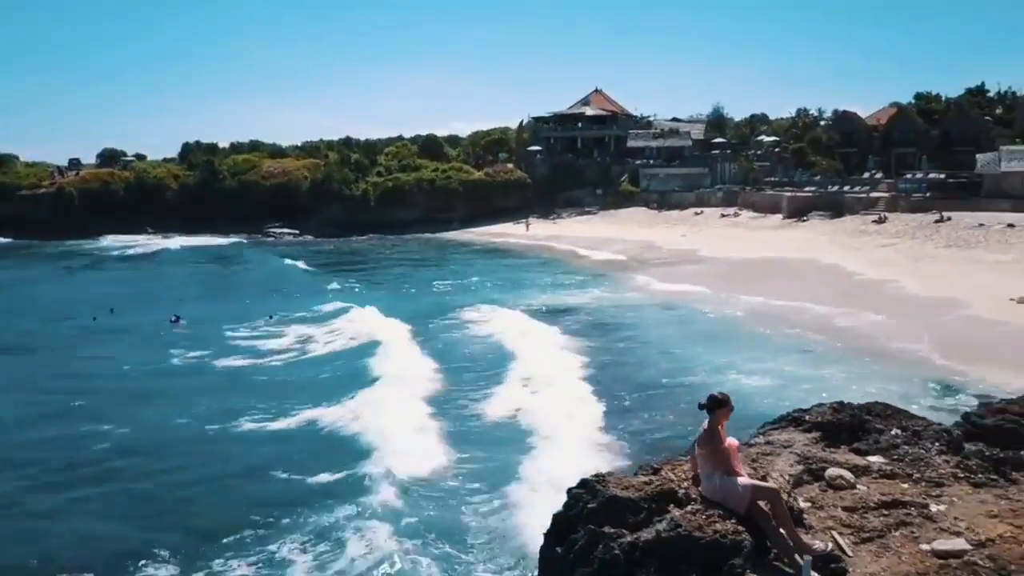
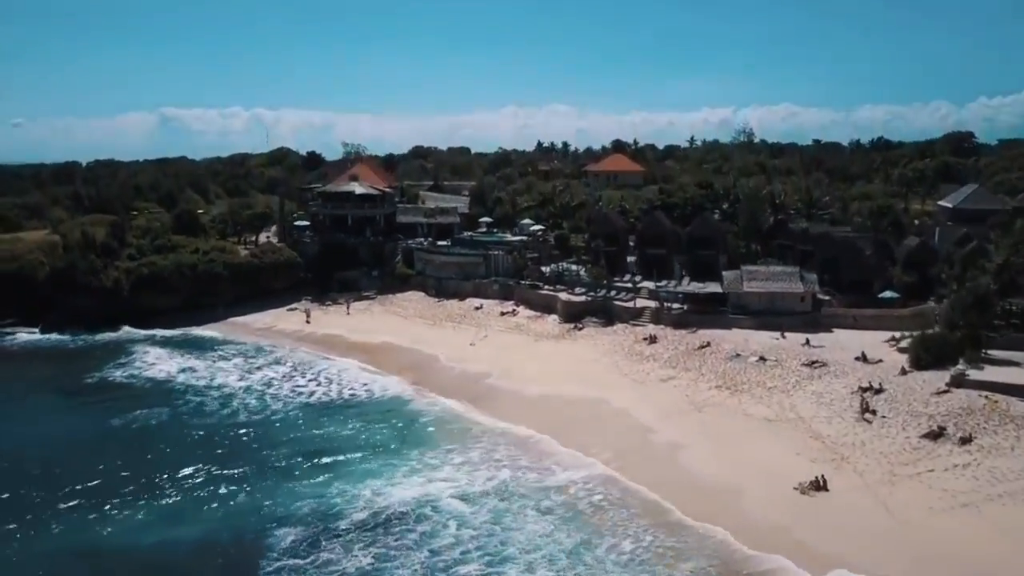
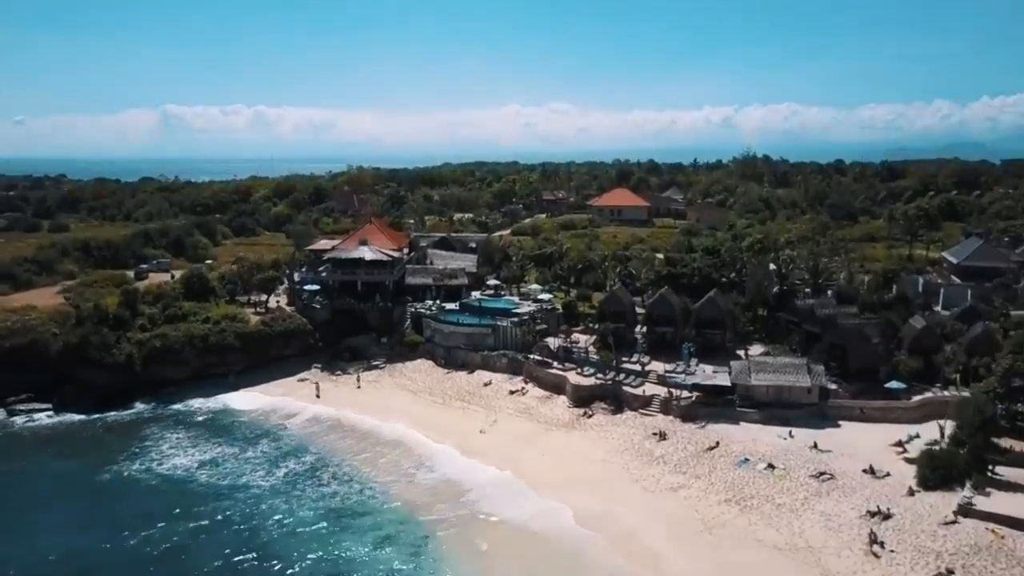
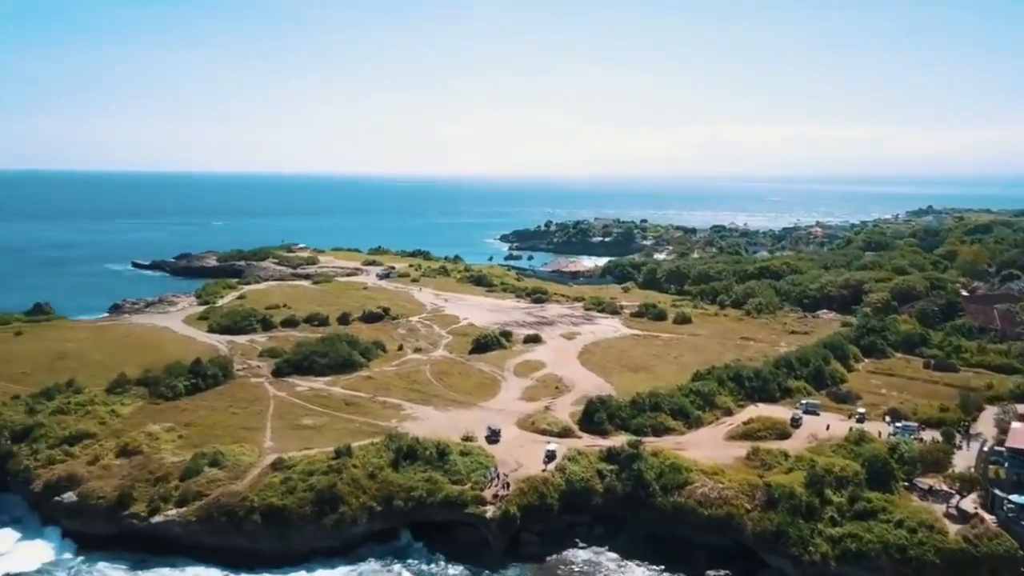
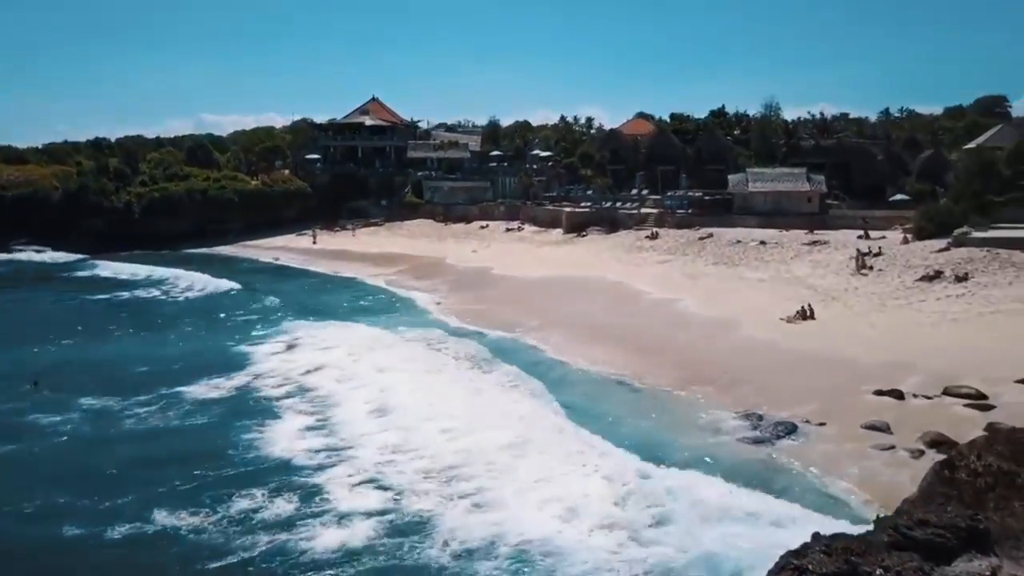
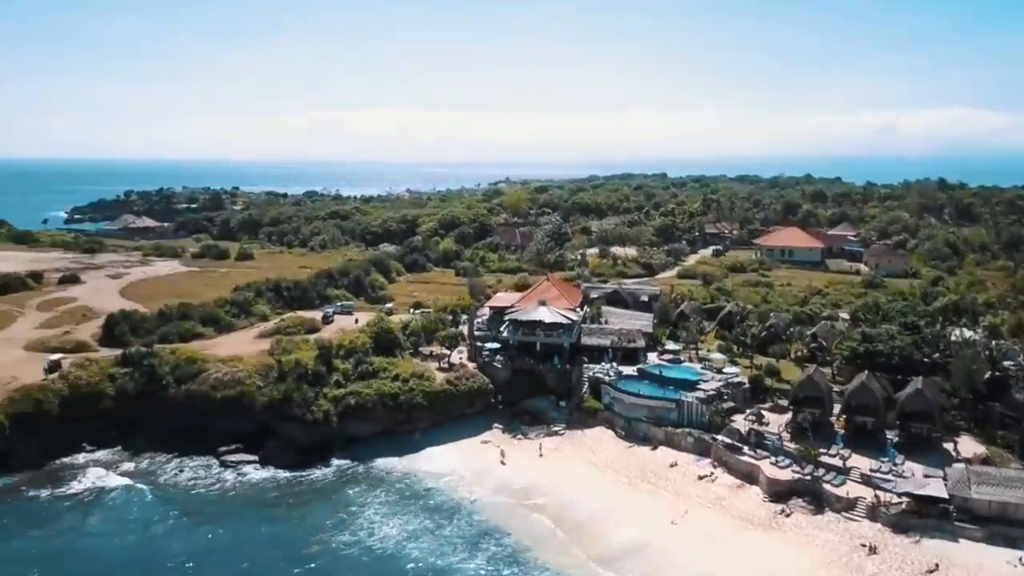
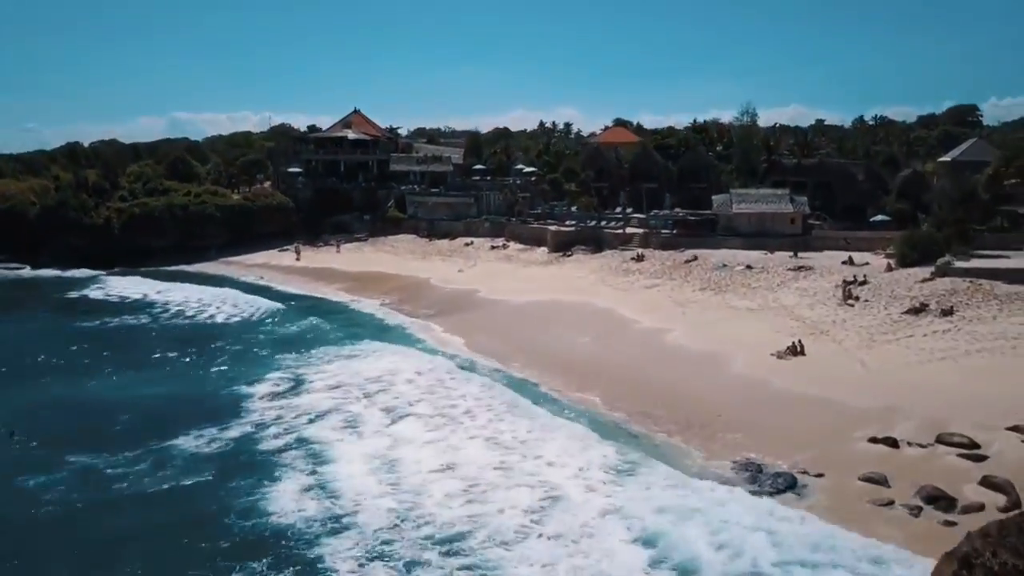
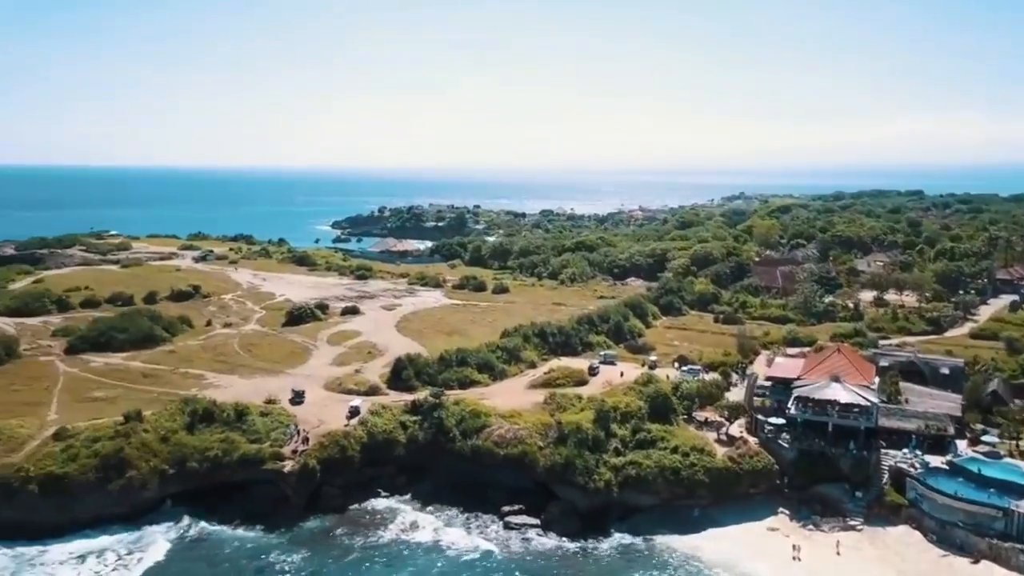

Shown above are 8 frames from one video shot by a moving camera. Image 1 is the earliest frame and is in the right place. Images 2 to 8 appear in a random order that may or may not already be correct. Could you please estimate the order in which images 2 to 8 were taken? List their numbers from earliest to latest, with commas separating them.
5, 7, 2, 3, 6, 8, 4
